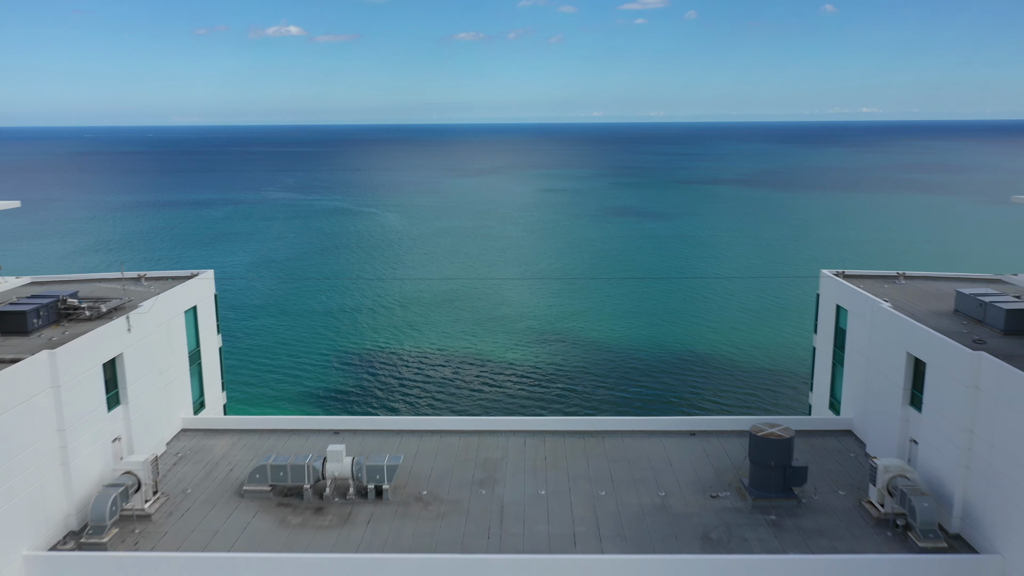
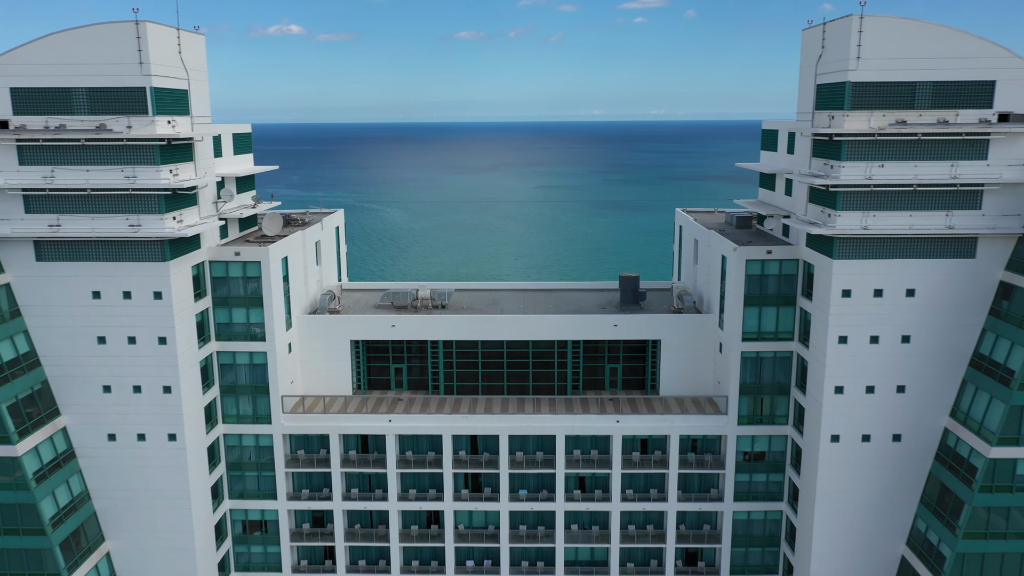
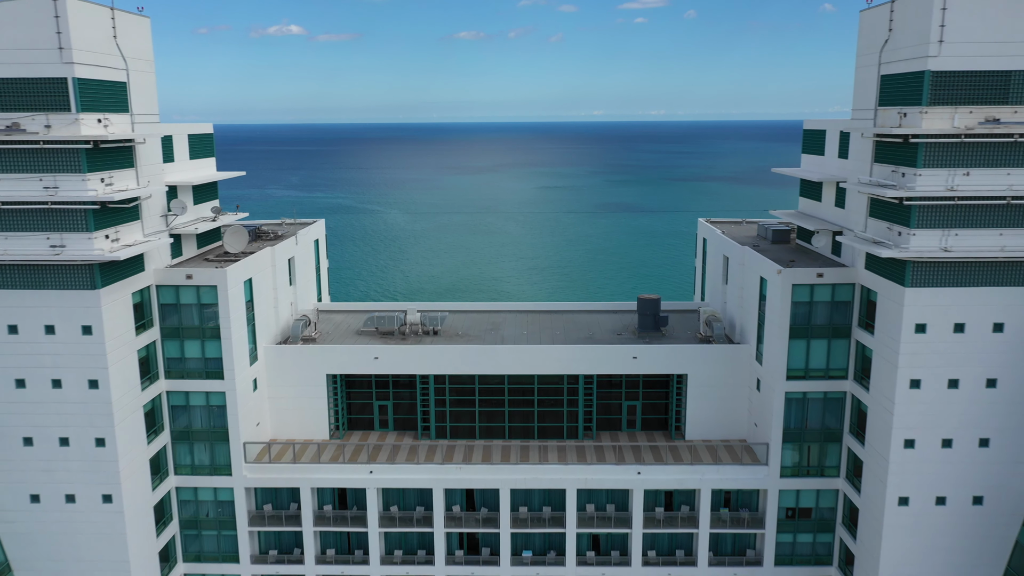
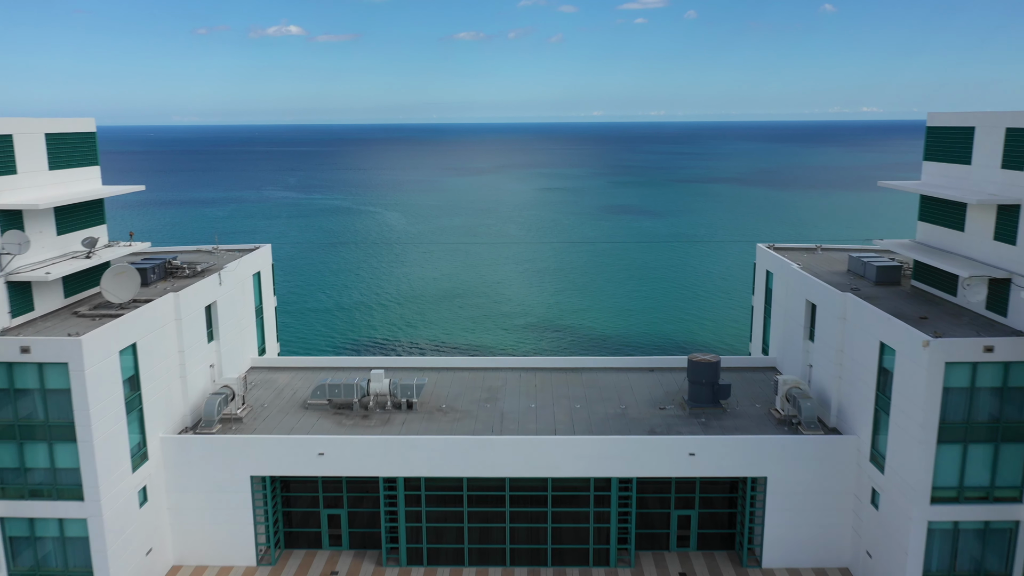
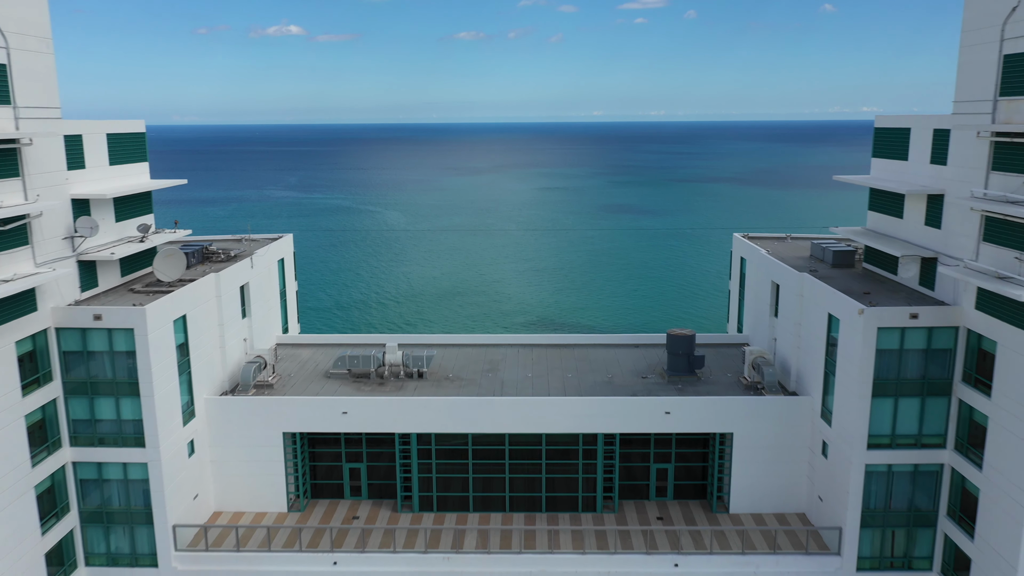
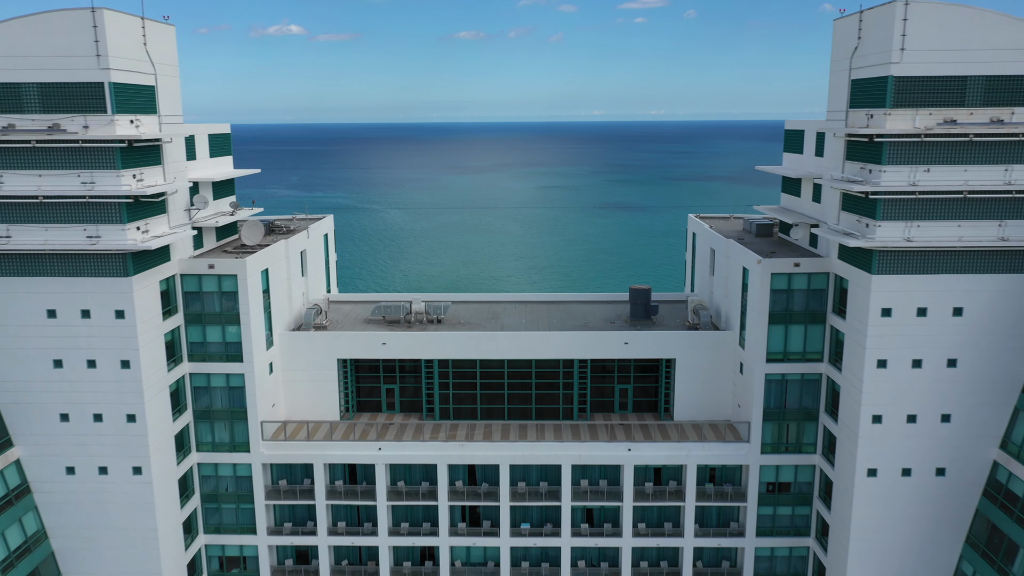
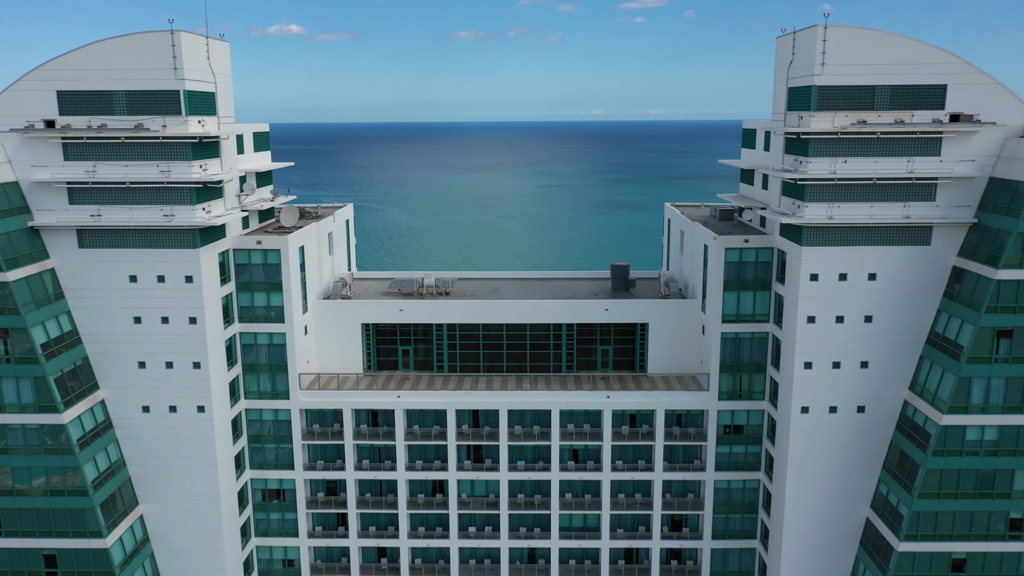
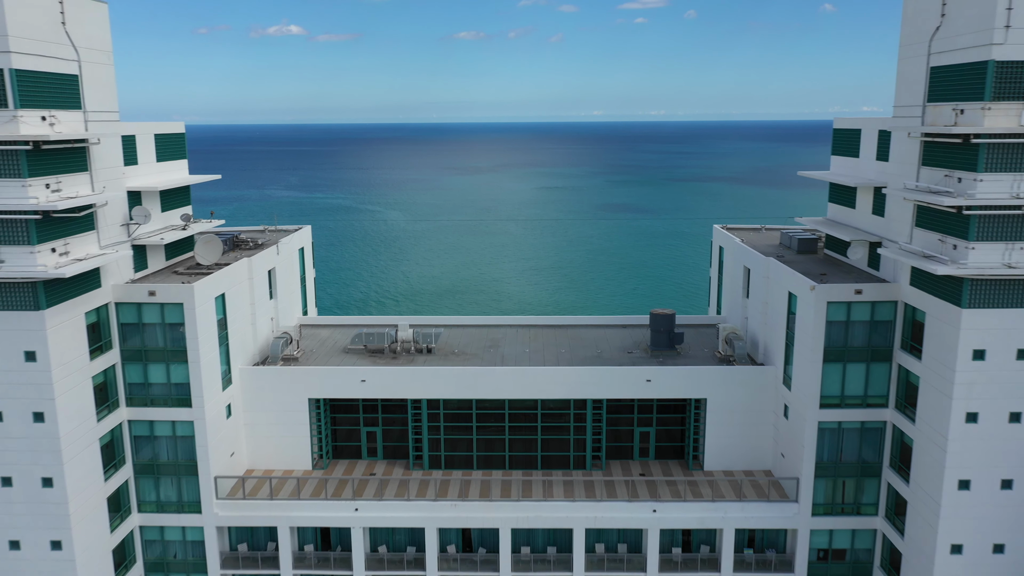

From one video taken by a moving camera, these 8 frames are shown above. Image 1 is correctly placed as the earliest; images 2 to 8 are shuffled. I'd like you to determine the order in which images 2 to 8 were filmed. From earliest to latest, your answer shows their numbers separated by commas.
4, 5, 8, 3, 6, 2, 7
